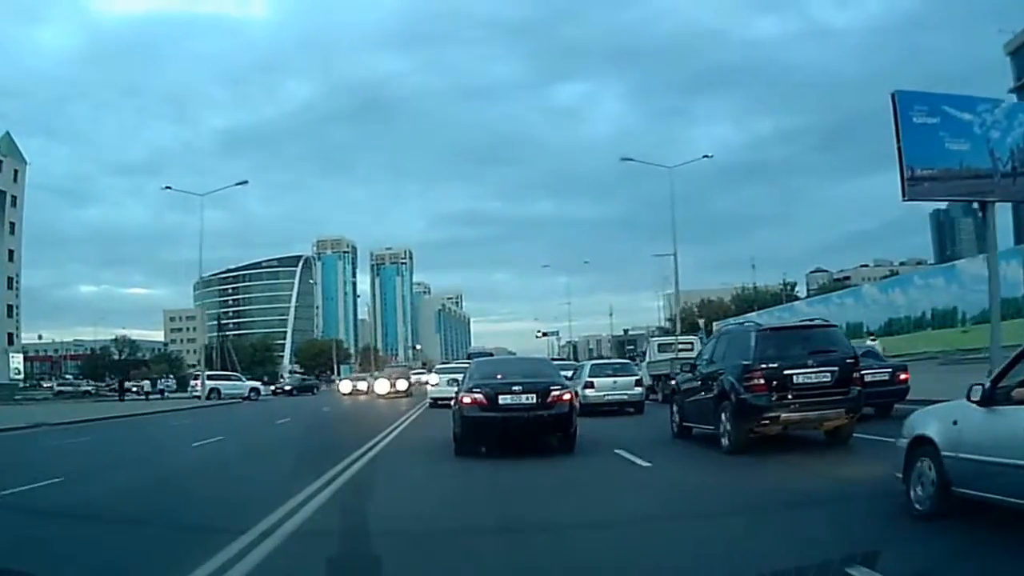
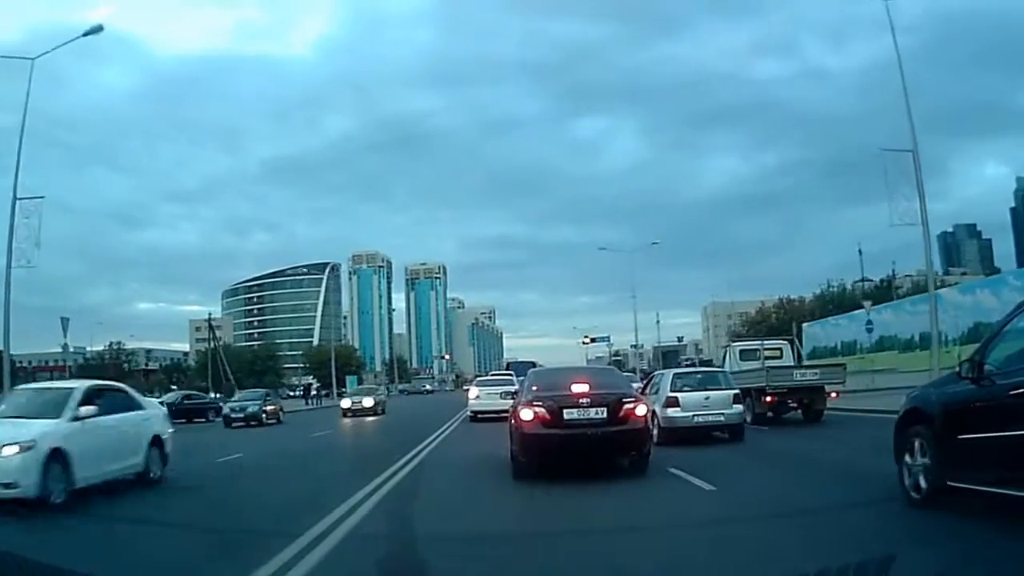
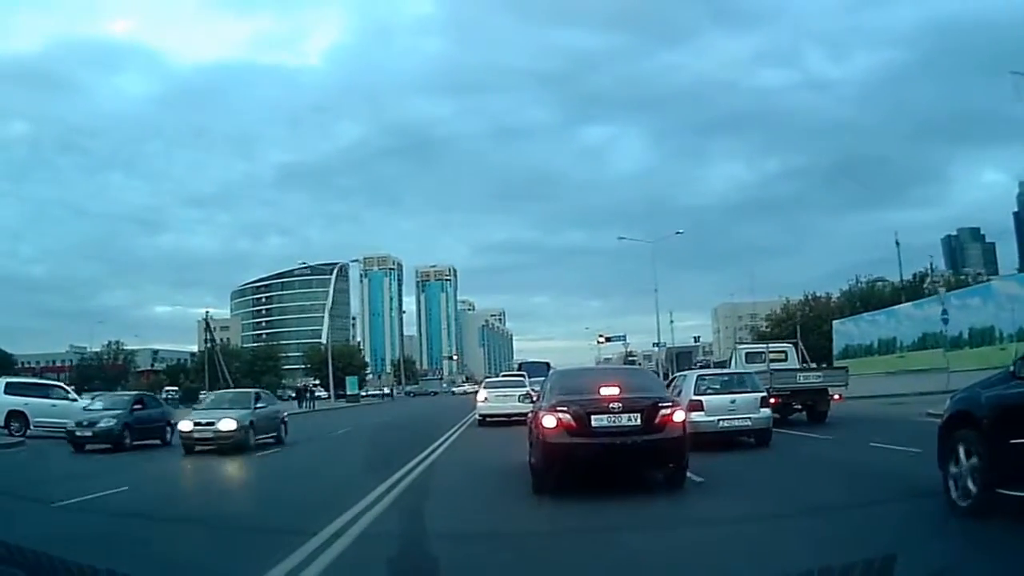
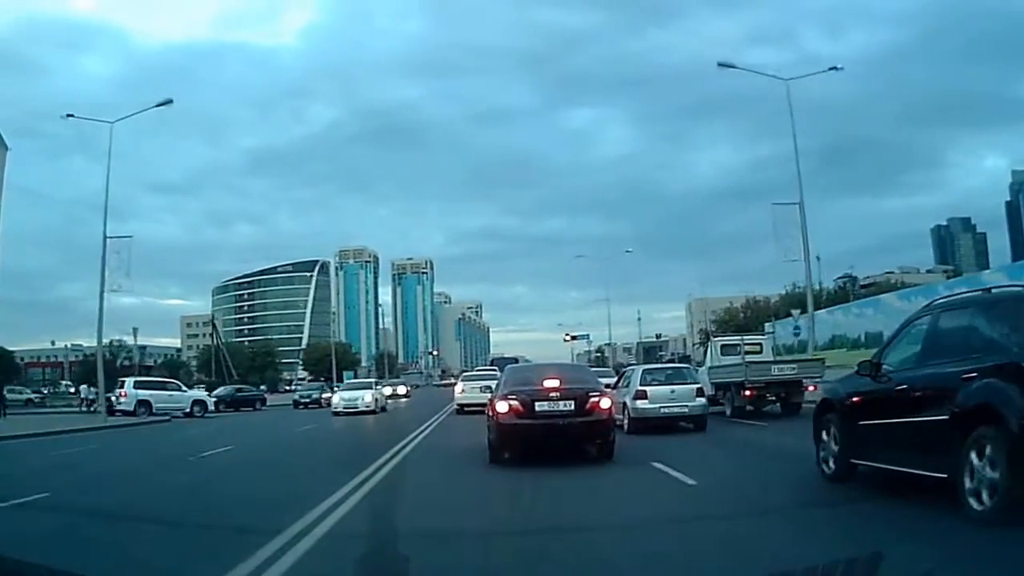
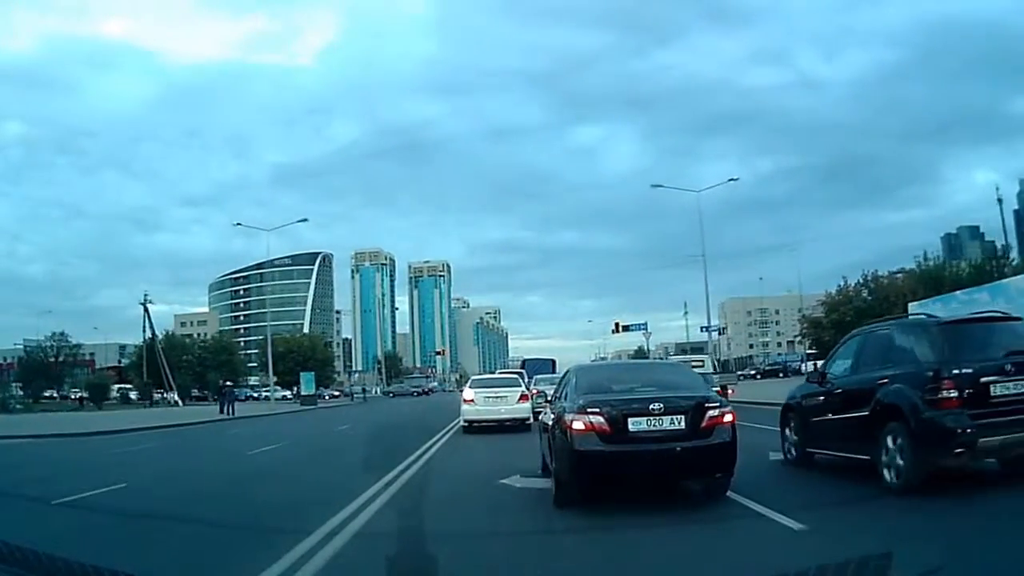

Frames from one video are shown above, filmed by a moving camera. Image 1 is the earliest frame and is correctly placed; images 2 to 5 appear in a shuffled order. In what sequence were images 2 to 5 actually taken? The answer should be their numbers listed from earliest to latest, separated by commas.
4, 2, 3, 5
